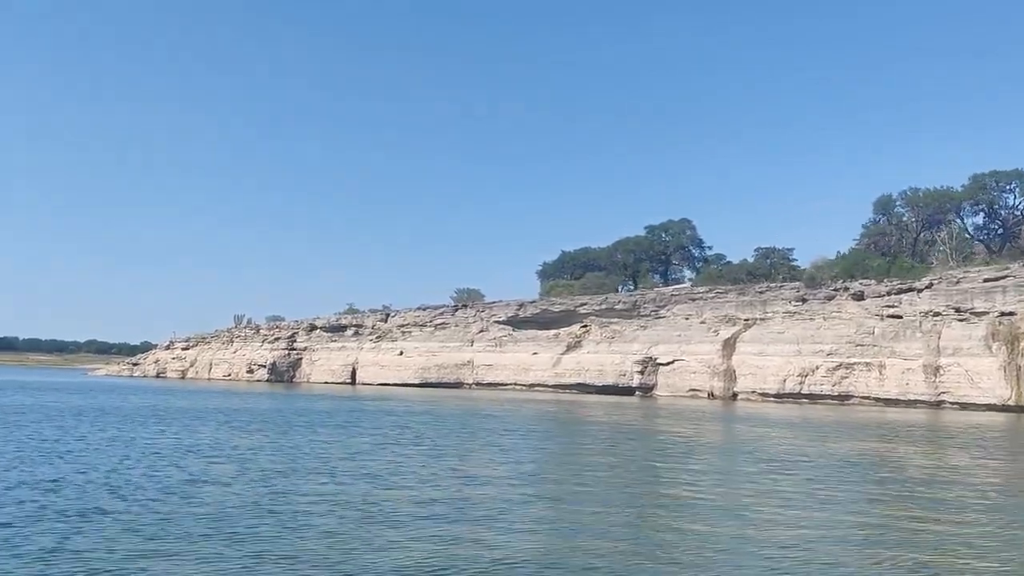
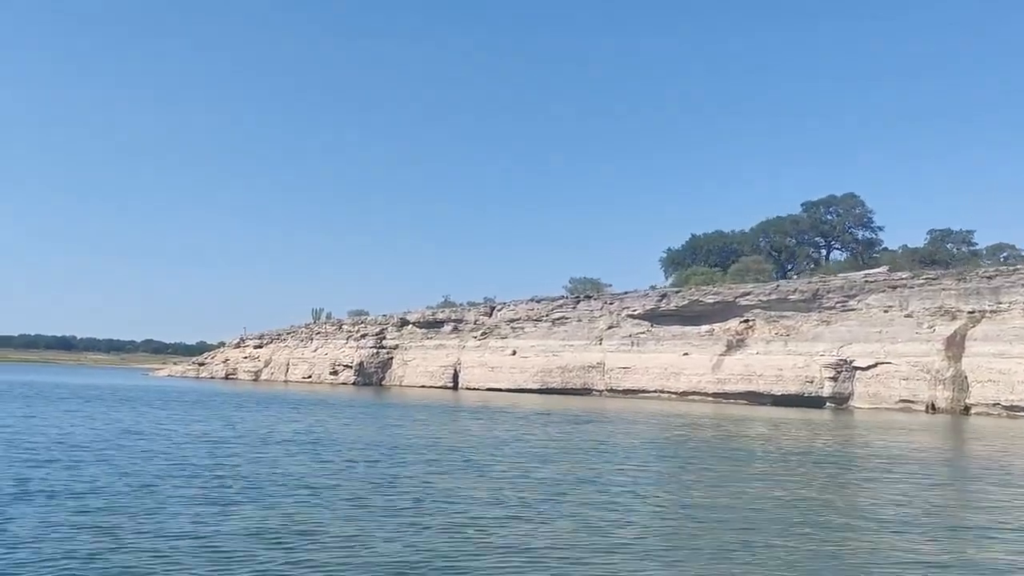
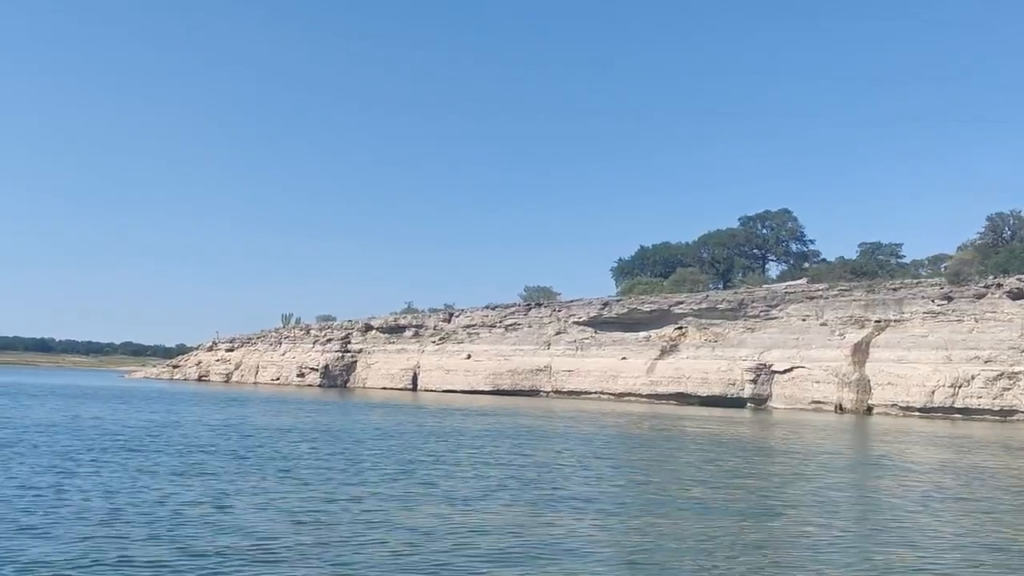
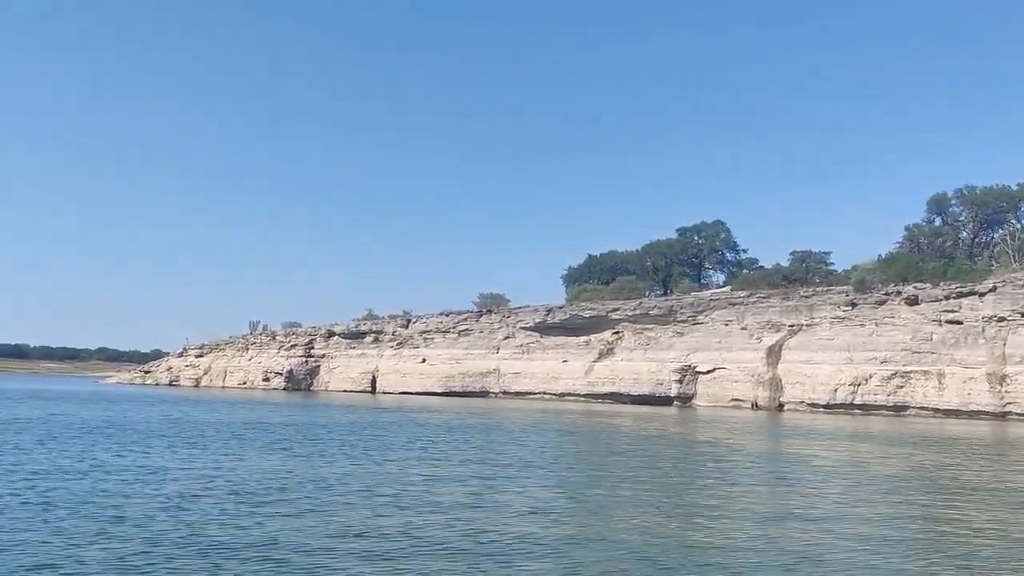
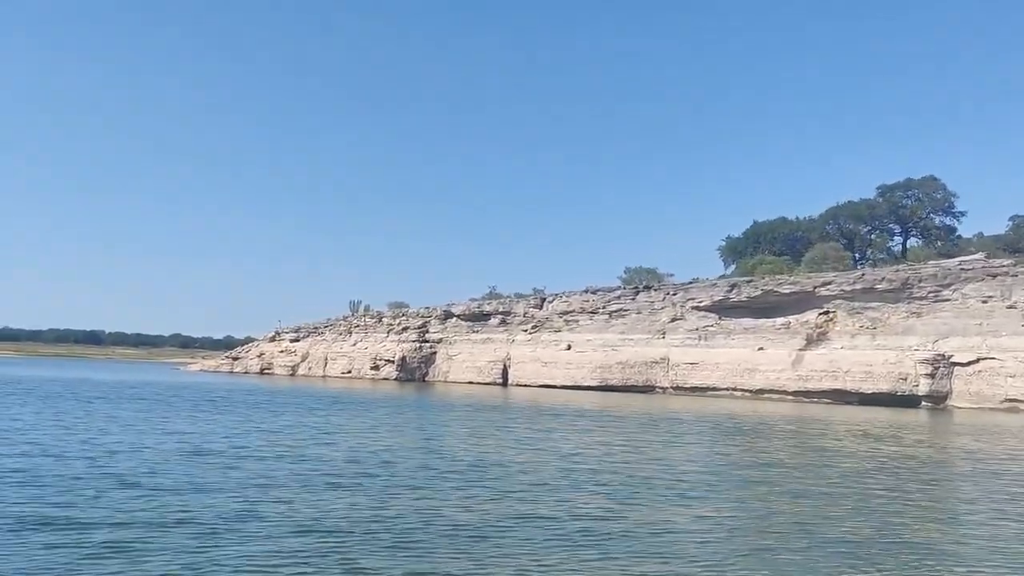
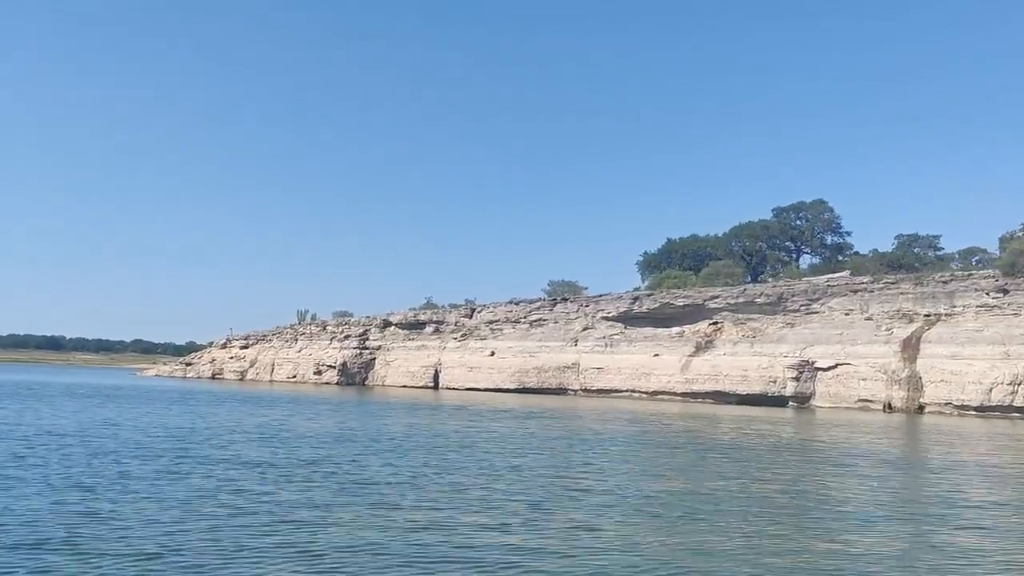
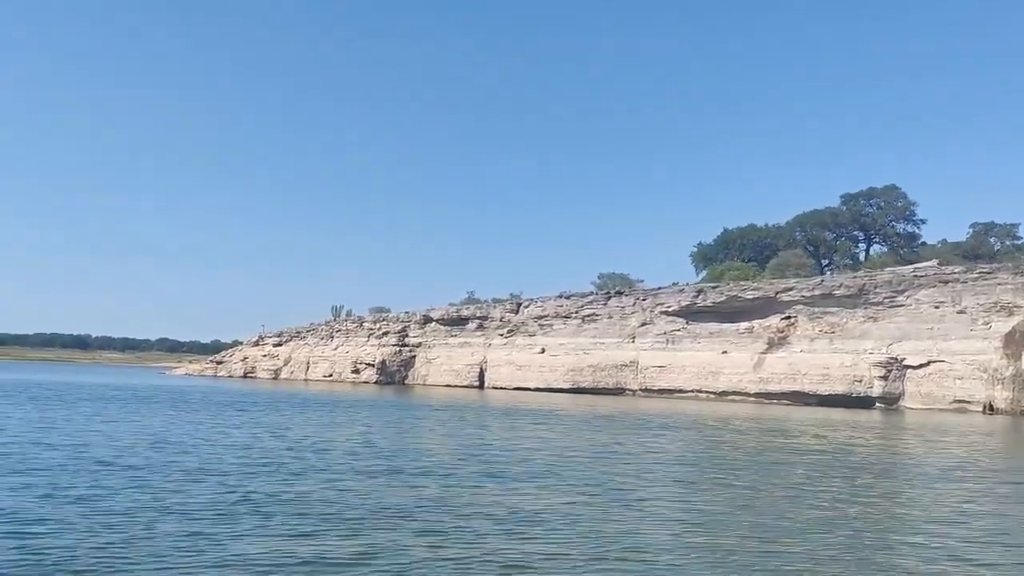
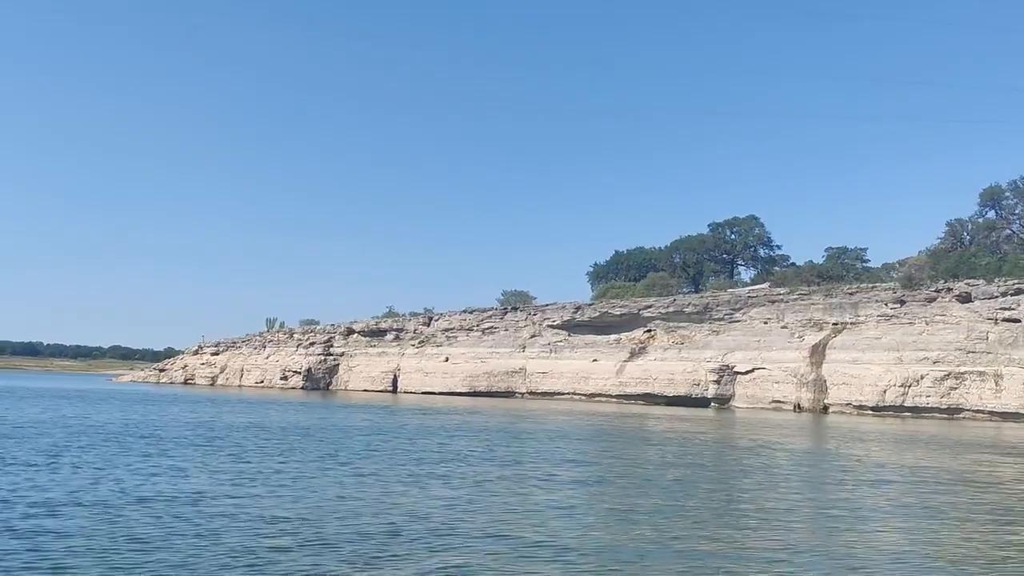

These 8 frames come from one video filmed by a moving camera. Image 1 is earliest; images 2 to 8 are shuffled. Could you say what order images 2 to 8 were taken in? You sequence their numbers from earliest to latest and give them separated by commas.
4, 8, 3, 6, 2, 7, 5
